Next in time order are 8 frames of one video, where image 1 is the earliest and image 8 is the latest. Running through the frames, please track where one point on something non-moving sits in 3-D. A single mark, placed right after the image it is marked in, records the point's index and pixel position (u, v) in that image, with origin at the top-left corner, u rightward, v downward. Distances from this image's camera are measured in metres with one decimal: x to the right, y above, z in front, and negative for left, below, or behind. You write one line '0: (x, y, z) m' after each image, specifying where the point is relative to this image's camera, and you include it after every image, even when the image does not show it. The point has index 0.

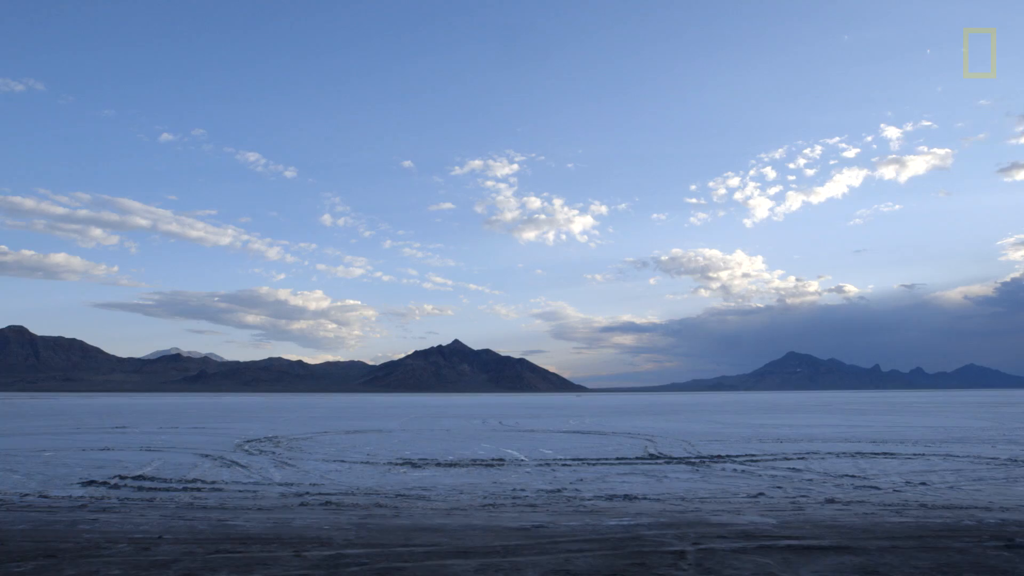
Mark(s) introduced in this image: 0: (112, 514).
0: (-7.2, -4.1, +14.0) m
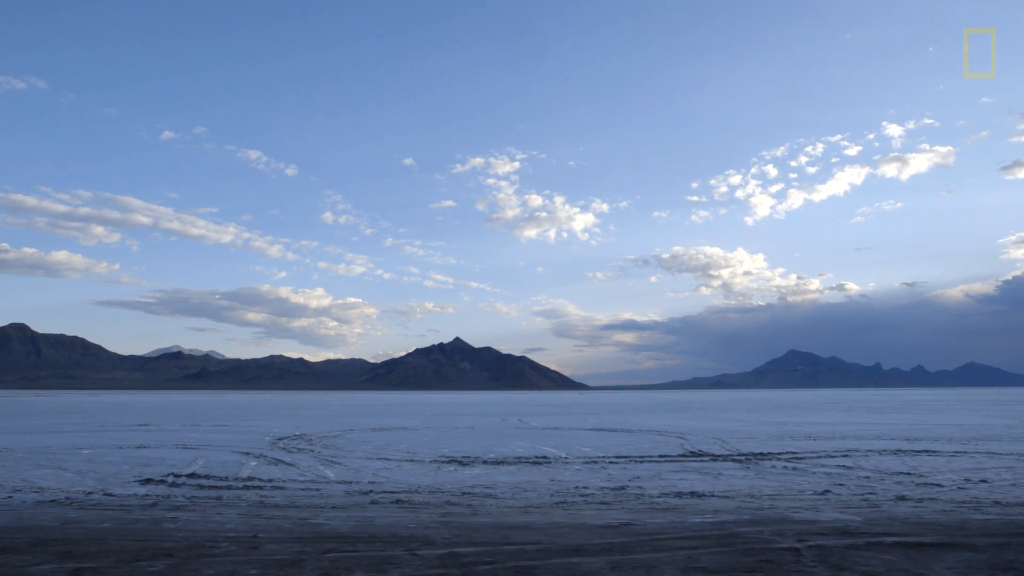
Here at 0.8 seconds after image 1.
0: (-5.9, -4.1, +14.0) m
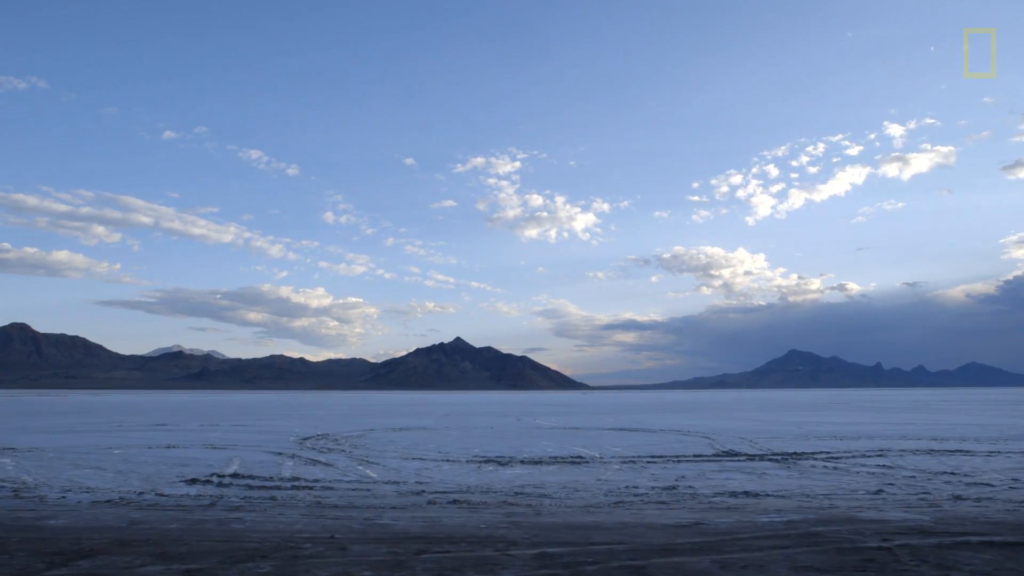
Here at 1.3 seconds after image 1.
0: (-4.7, -4.1, +14.0) m
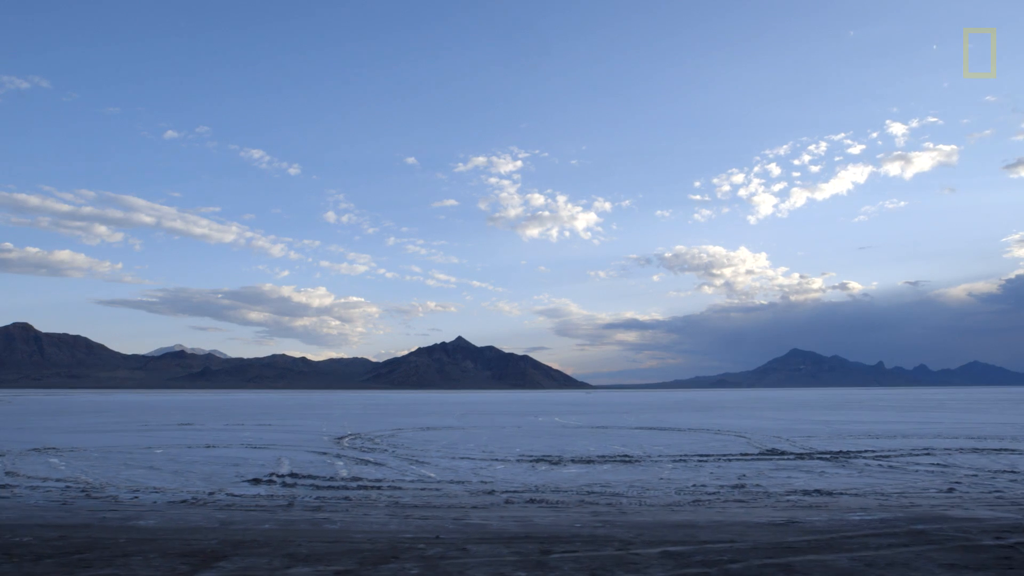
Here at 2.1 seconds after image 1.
0: (-3.2, -4.1, +14.0) m
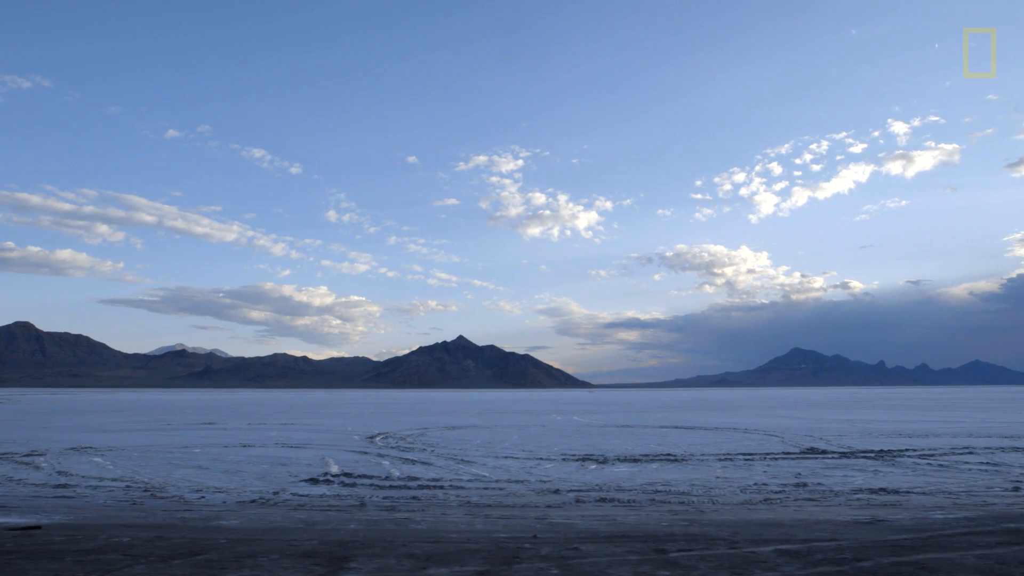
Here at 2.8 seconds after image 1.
0: (-1.9, -4.0, +13.9) m
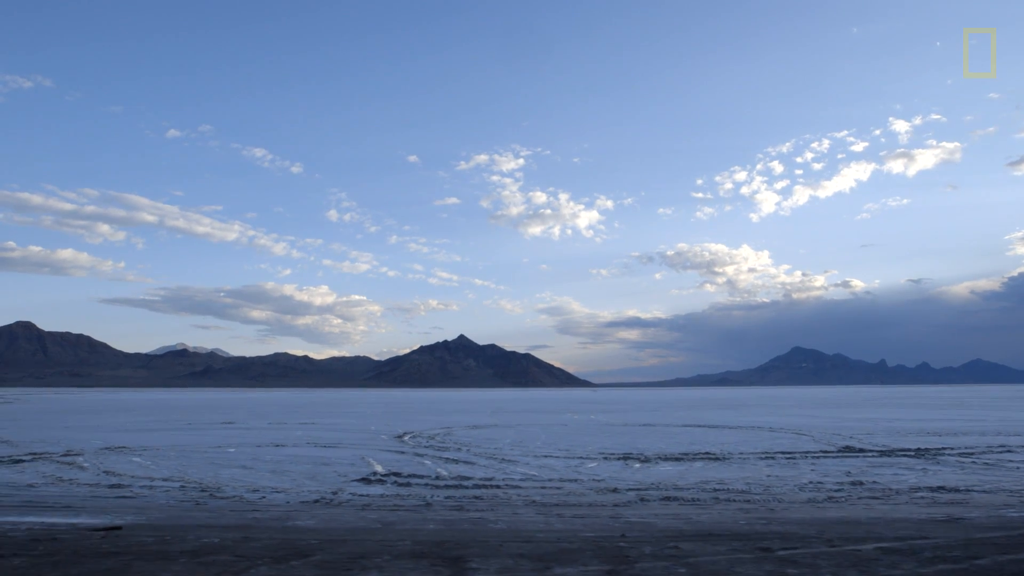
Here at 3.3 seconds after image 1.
0: (-0.6, -4.0, +13.9) m
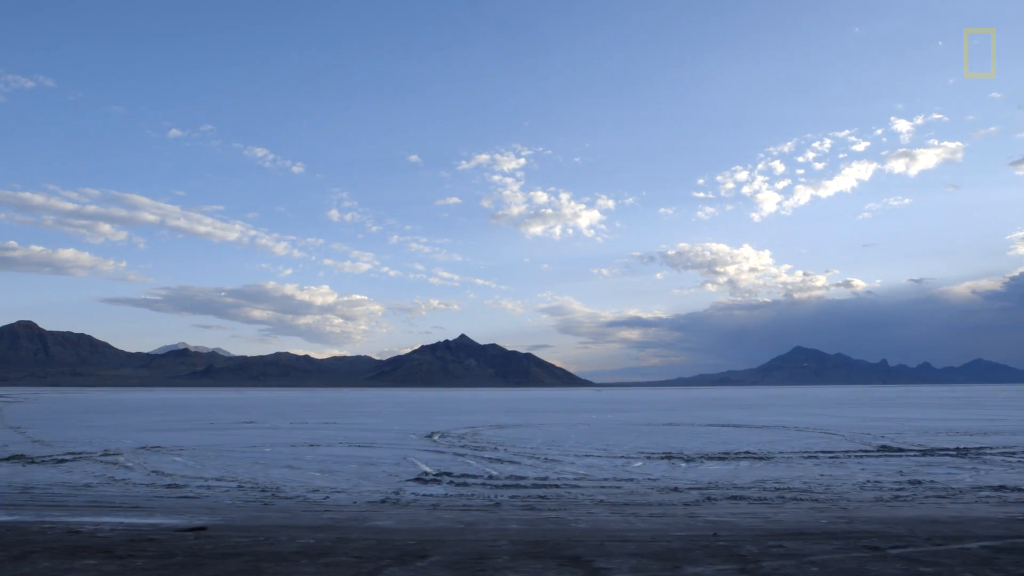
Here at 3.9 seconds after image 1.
0: (+0.7, -4.0, +13.9) m
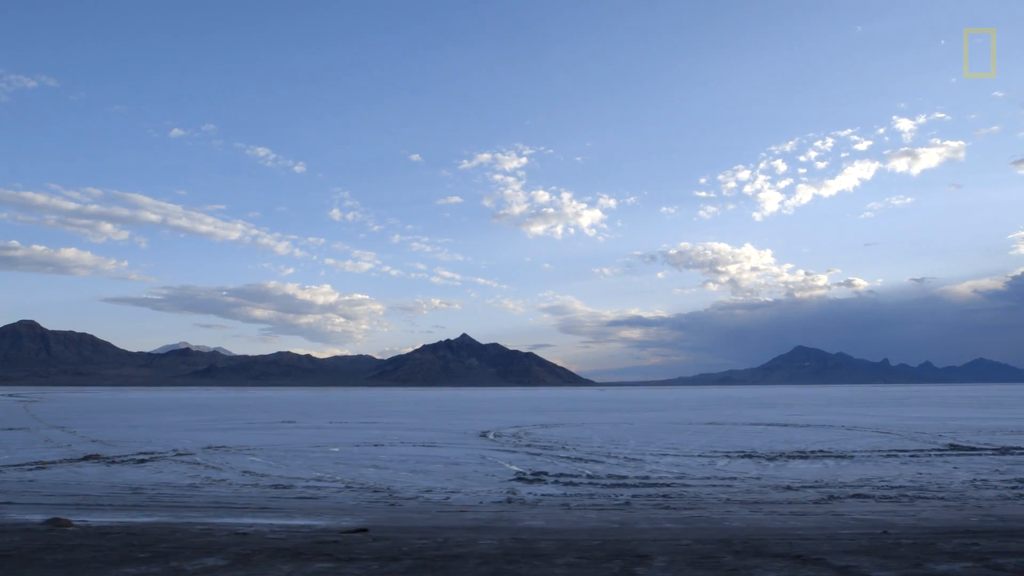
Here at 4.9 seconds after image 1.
0: (+3.2, -4.0, +13.8) m
